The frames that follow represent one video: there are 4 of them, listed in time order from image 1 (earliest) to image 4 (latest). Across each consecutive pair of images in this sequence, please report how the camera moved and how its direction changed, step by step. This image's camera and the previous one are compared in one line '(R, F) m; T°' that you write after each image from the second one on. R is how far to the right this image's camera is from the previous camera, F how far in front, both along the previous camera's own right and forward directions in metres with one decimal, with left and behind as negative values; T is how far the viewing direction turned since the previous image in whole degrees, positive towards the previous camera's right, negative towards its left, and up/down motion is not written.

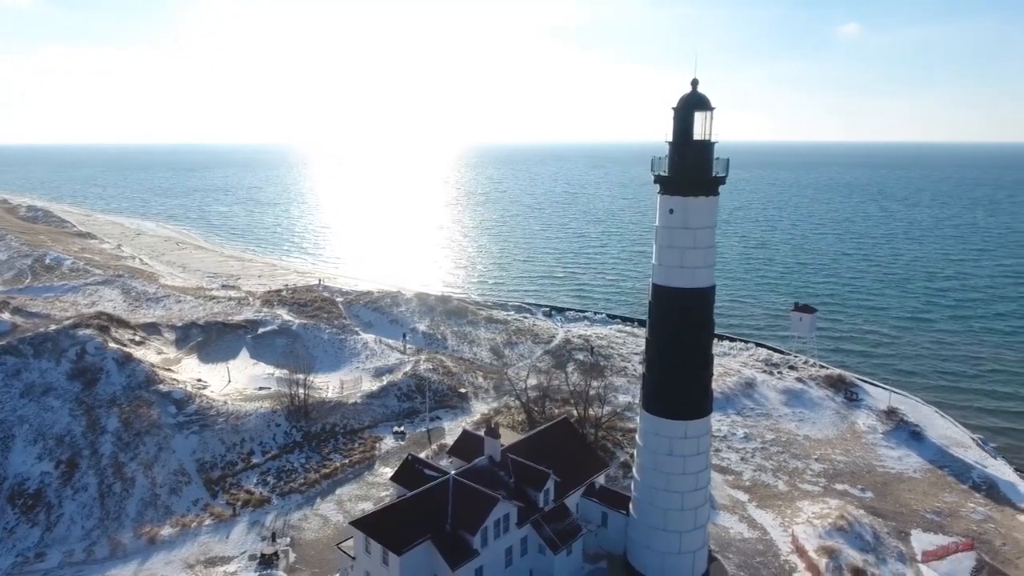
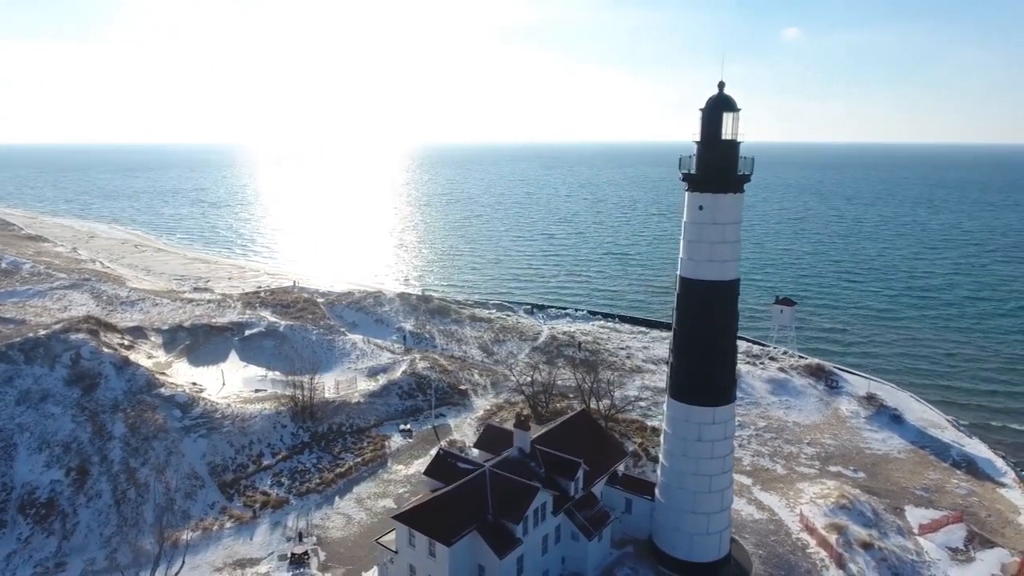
(-2.8, -0.5) m; +4°
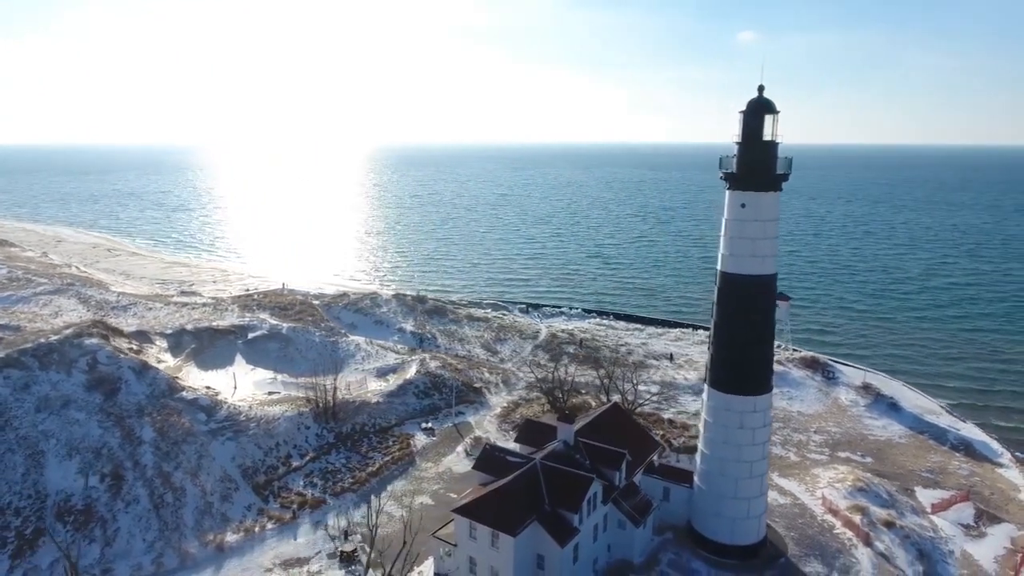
(-3.1, -0.5) m; +3°
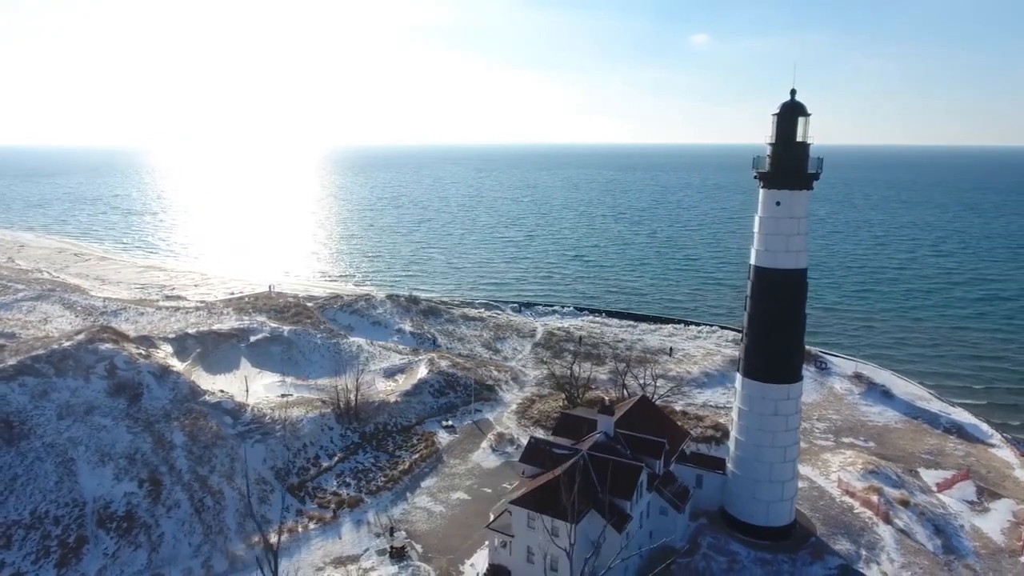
(-3.2, -0.5) m; +3°
